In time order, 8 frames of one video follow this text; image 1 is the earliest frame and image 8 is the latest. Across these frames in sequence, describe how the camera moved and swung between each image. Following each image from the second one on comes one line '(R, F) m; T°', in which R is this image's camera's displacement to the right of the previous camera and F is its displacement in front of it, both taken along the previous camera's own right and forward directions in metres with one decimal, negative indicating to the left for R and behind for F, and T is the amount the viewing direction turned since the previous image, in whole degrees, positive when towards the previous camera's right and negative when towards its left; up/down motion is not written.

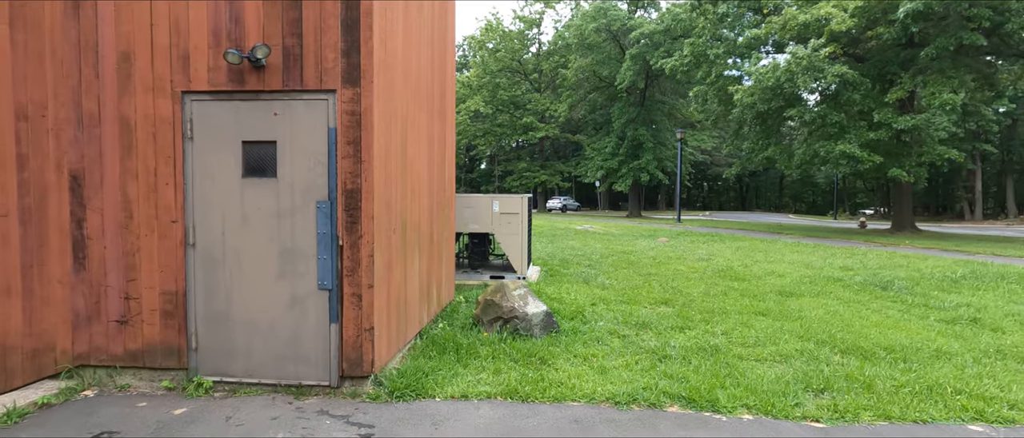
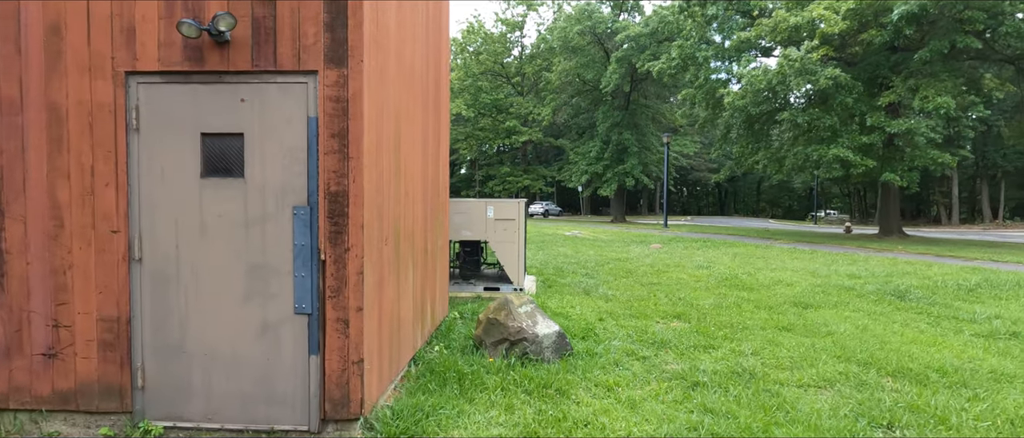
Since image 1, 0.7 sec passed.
(-0.2, +0.6) m; +2°
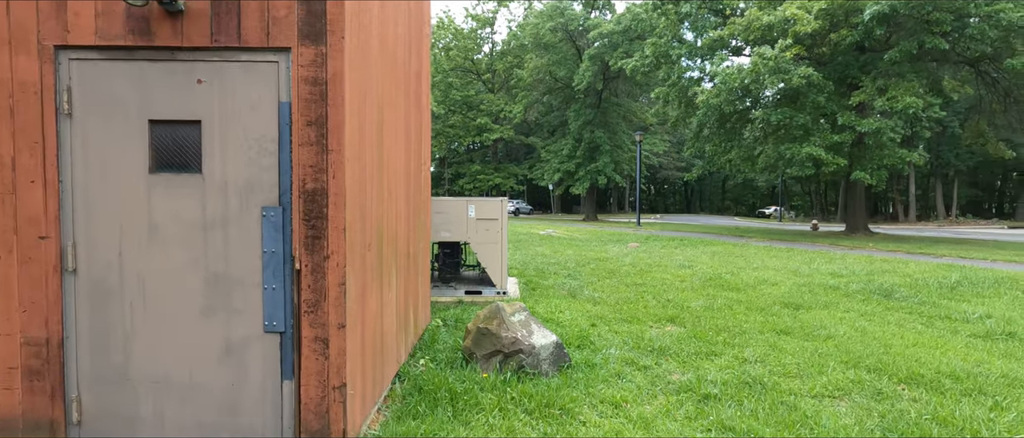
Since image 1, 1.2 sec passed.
(-0.2, +0.4) m; +3°
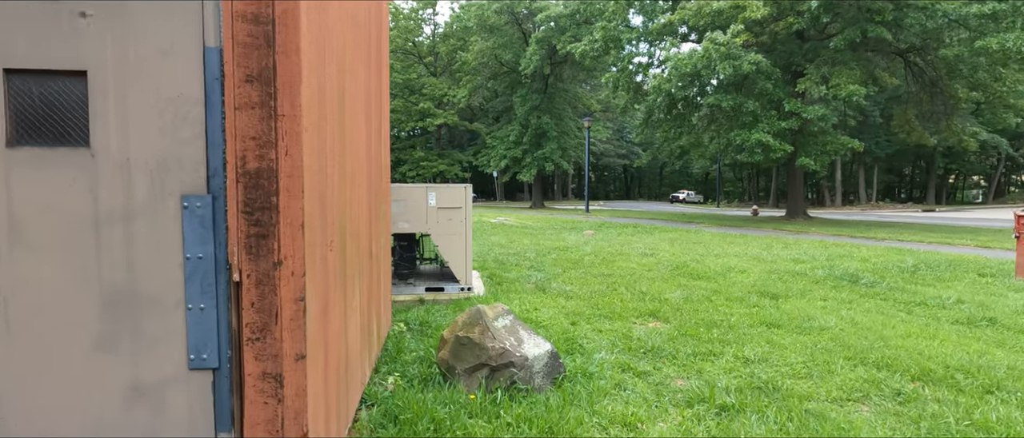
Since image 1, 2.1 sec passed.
(-0.3, +0.6) m; +6°
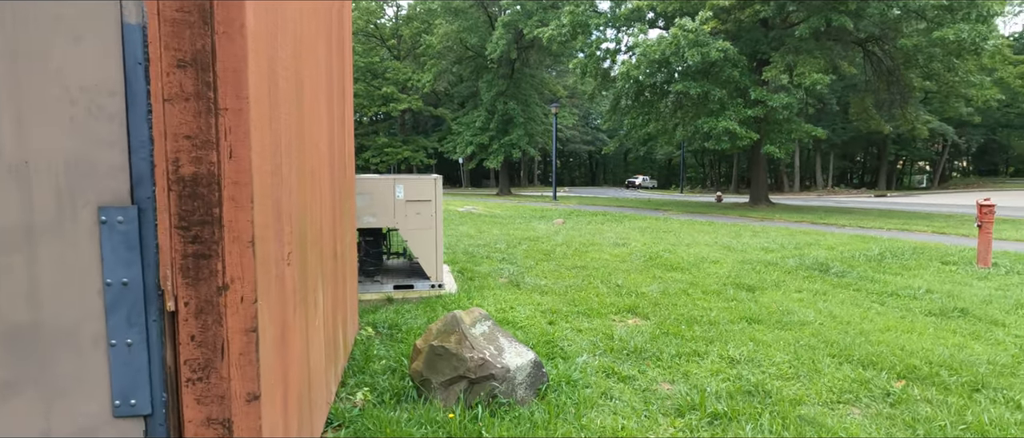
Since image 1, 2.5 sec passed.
(-0.1, +0.3) m; +3°
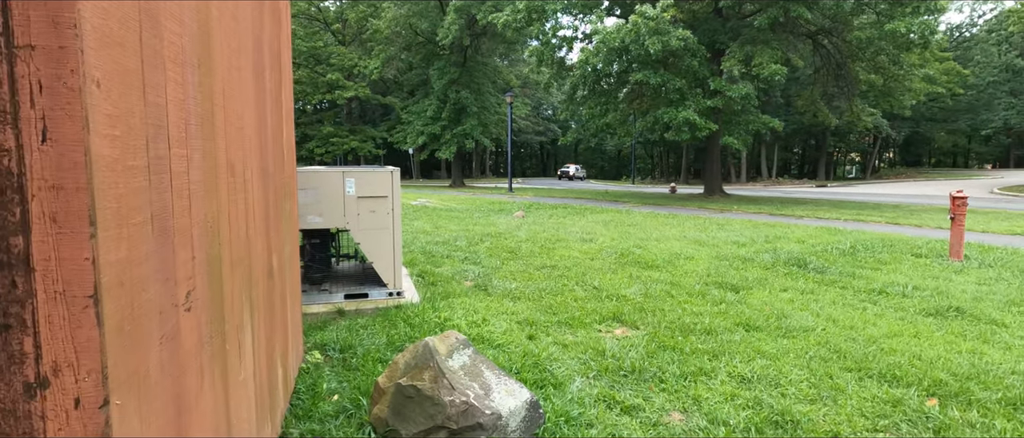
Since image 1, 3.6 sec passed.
(-0.2, +0.7) m; +5°
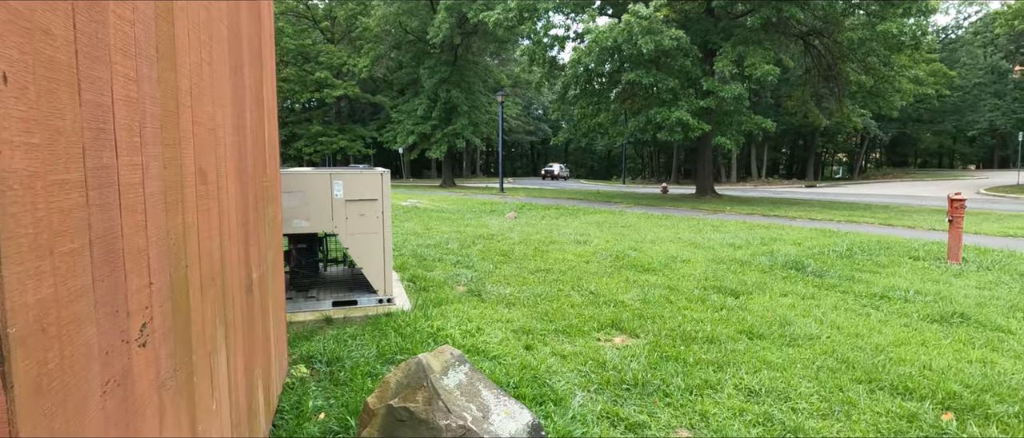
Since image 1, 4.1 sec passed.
(0.0, +0.2) m; +1°
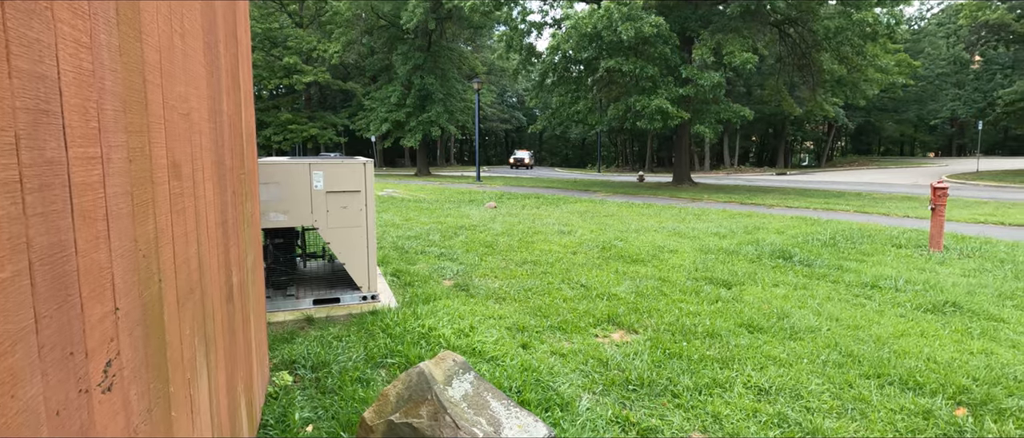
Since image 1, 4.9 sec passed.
(-0.1, +0.2) m; +3°
